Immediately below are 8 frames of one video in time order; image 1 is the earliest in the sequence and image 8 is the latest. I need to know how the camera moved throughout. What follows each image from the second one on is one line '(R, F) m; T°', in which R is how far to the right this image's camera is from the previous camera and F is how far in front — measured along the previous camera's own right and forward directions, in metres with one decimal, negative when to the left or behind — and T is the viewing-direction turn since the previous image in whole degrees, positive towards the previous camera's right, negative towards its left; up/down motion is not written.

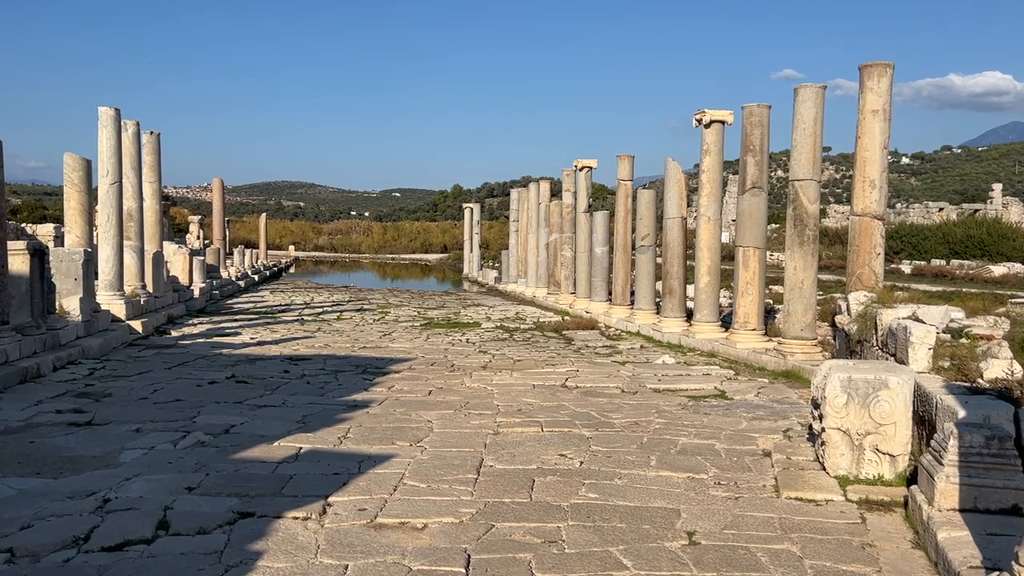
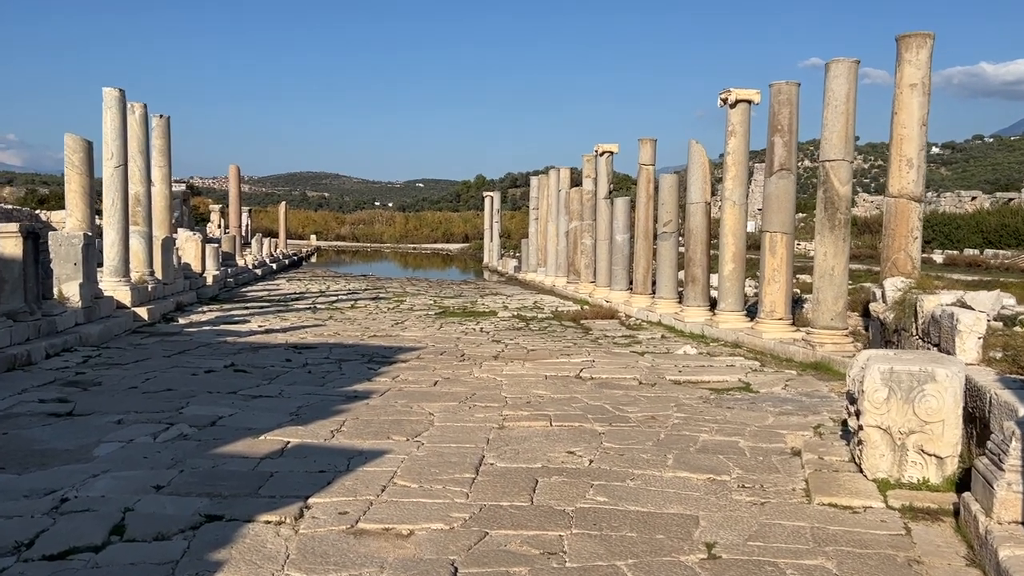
(+0.1, +0.5) m; -2°
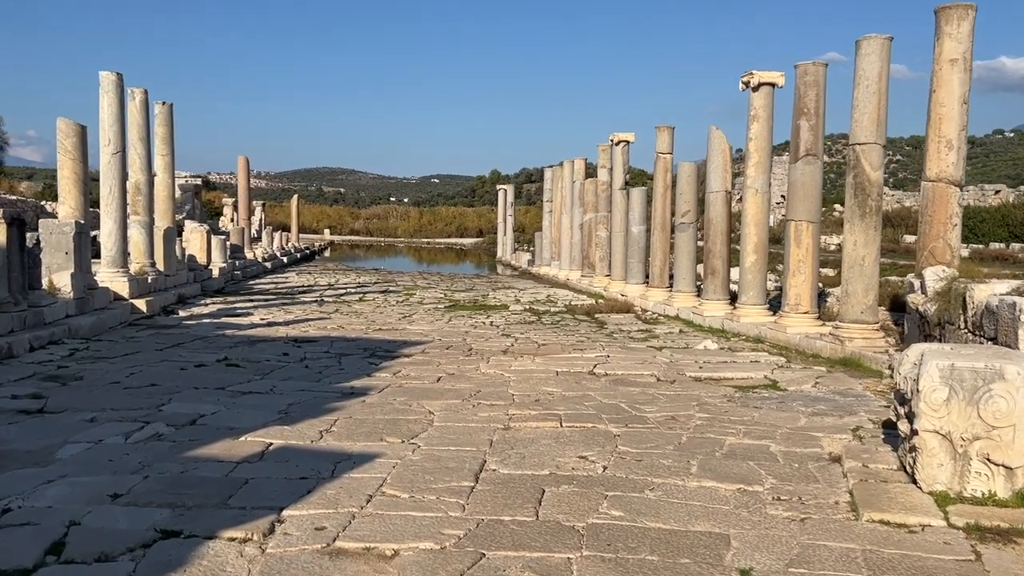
(+0.1, +0.5) m; -1°
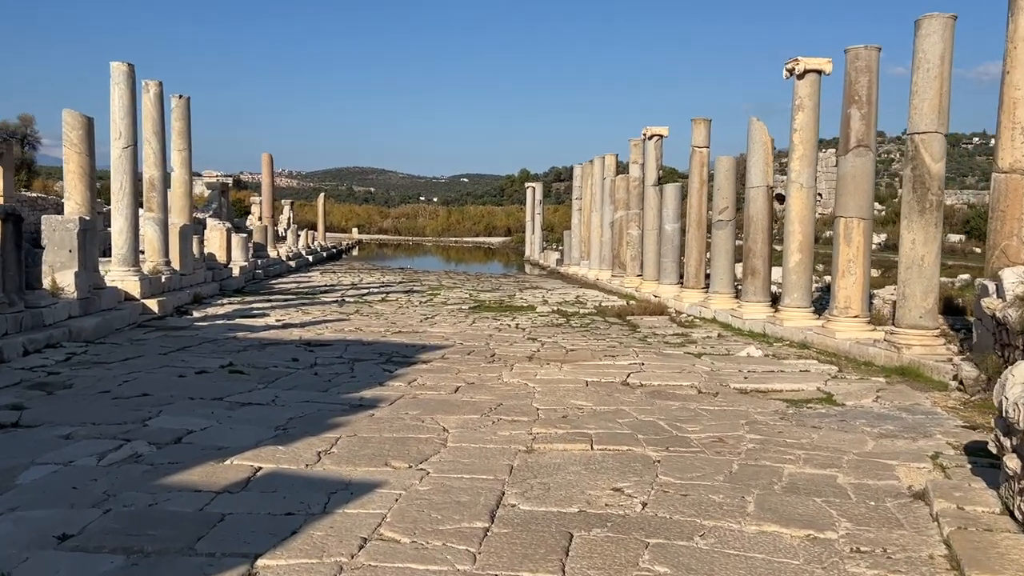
(0.0, +0.7) m; -2°
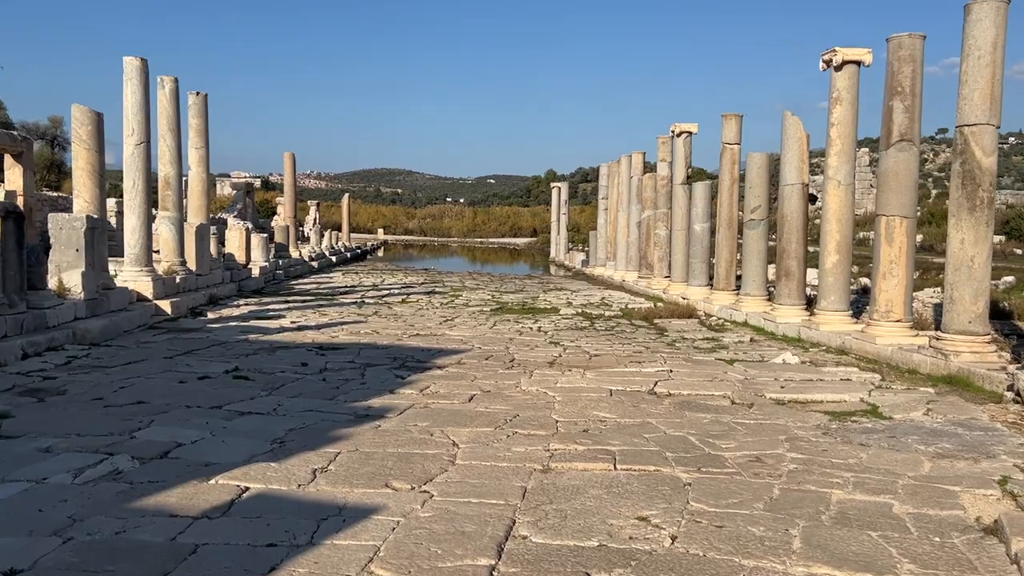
(+0.1, +0.4) m; -2°
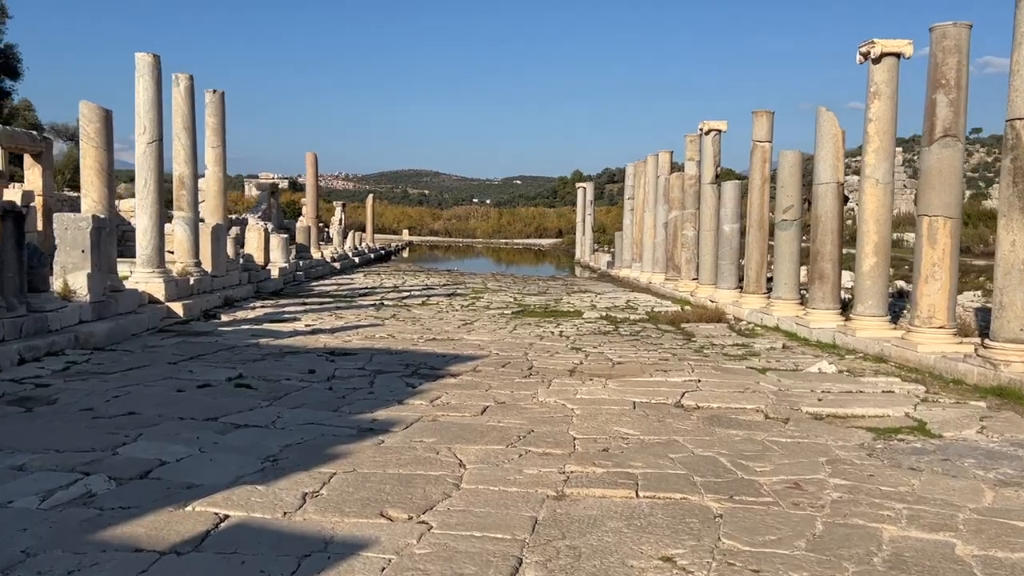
(+0.1, +0.4) m; -2°
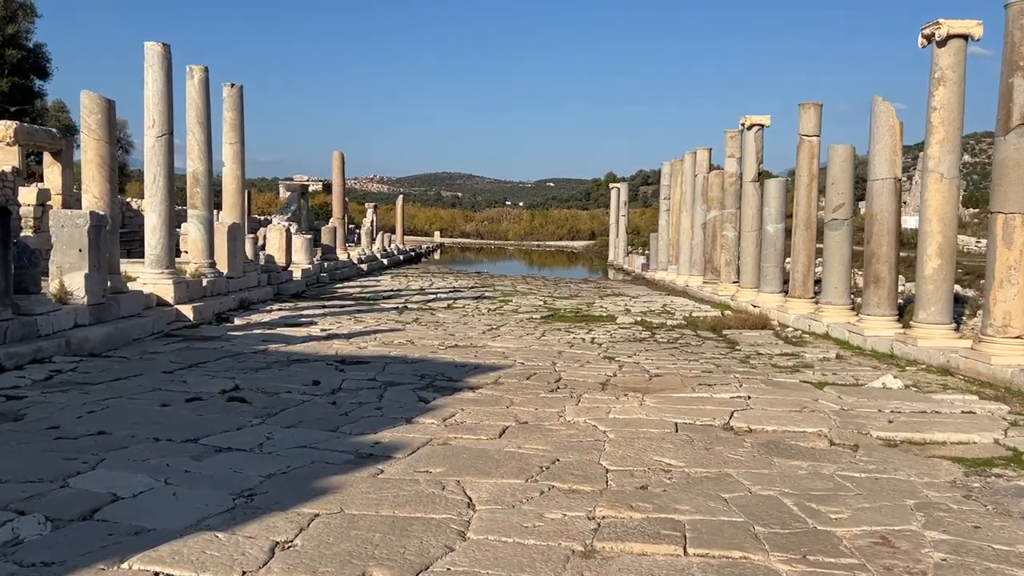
(+0.1, +0.7) m; -2°
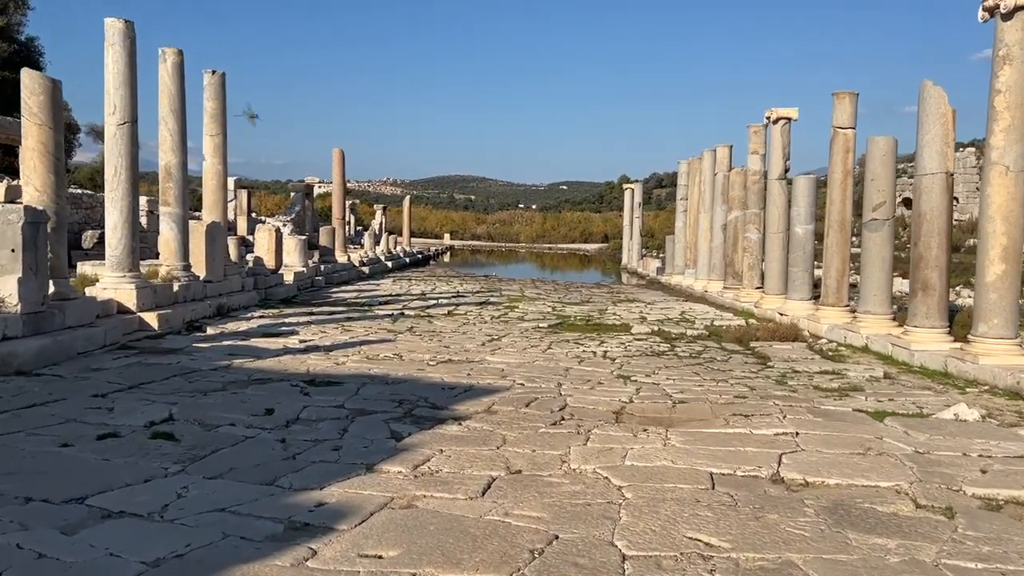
(+0.1, +1.2) m; -1°
